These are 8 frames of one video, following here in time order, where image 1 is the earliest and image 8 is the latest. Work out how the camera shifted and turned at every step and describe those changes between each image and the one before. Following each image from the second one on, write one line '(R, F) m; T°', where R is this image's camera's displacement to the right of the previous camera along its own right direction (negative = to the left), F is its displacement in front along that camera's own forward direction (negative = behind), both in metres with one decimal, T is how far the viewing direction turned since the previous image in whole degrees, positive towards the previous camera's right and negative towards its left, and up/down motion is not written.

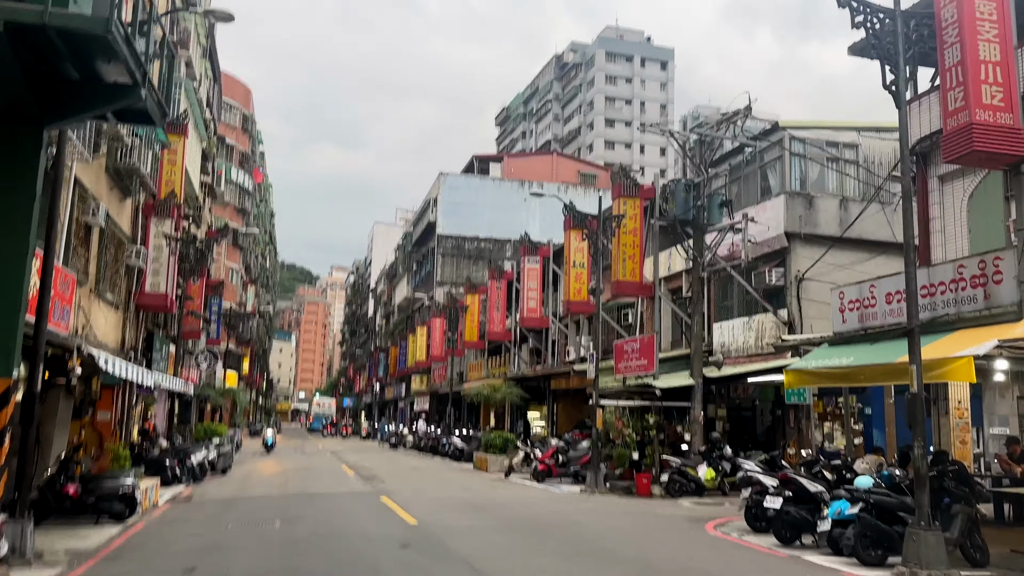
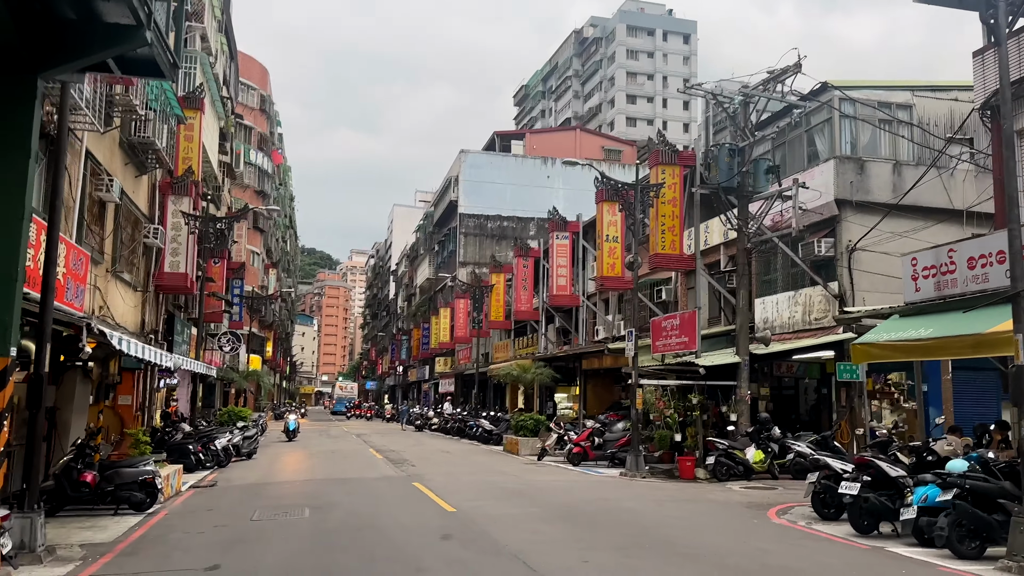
(-0.3, +0.9) m; -1°
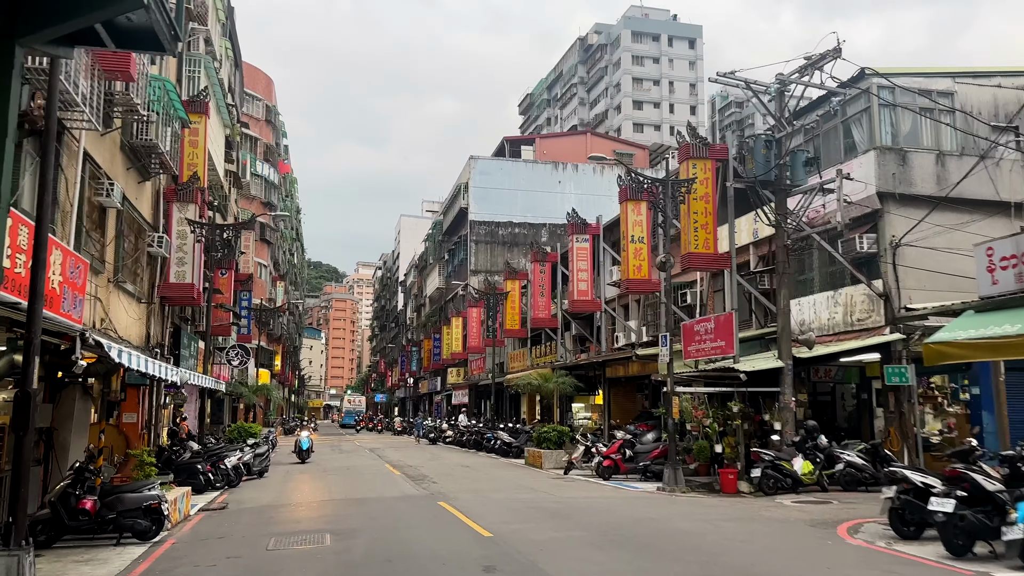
(-0.4, +1.0) m; 0°
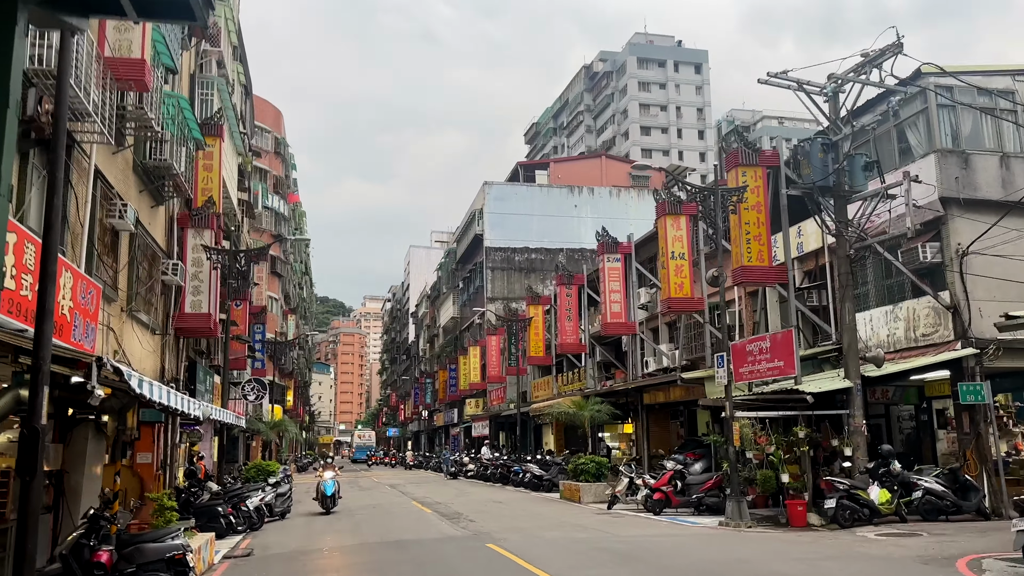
(-0.7, +1.2) m; 0°
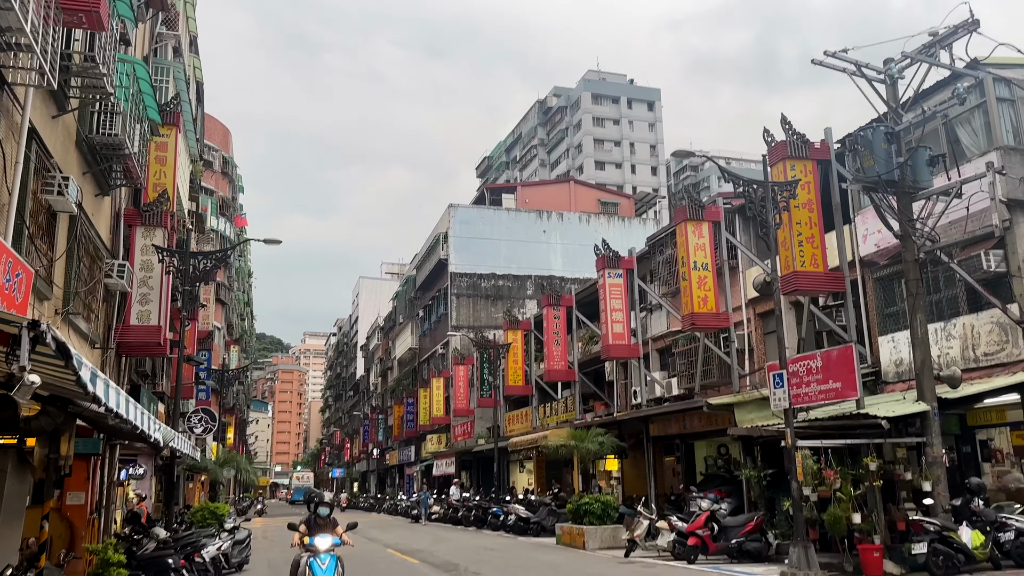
(-1.3, +2.5) m; +4°
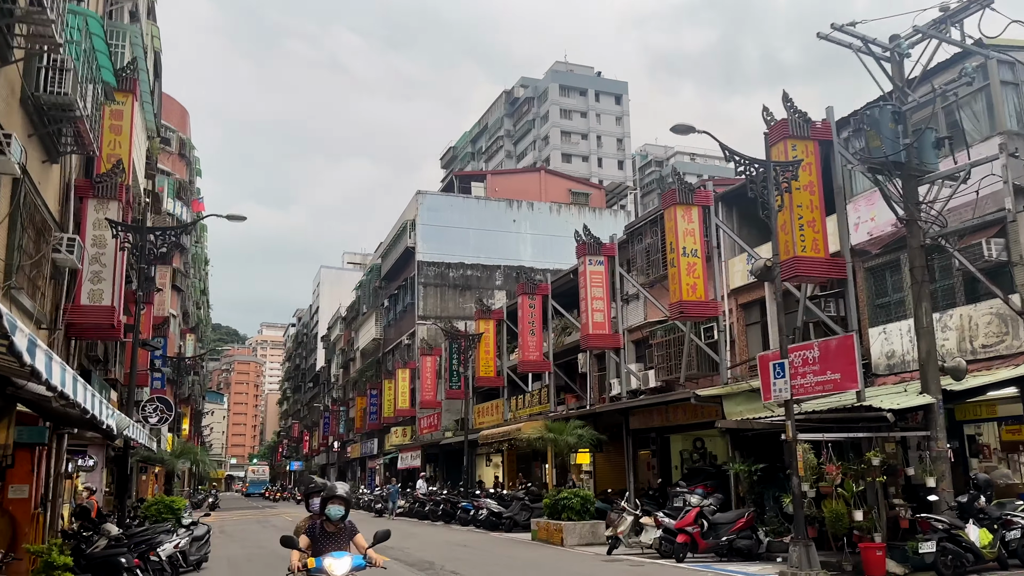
(-0.4, +0.9) m; +3°
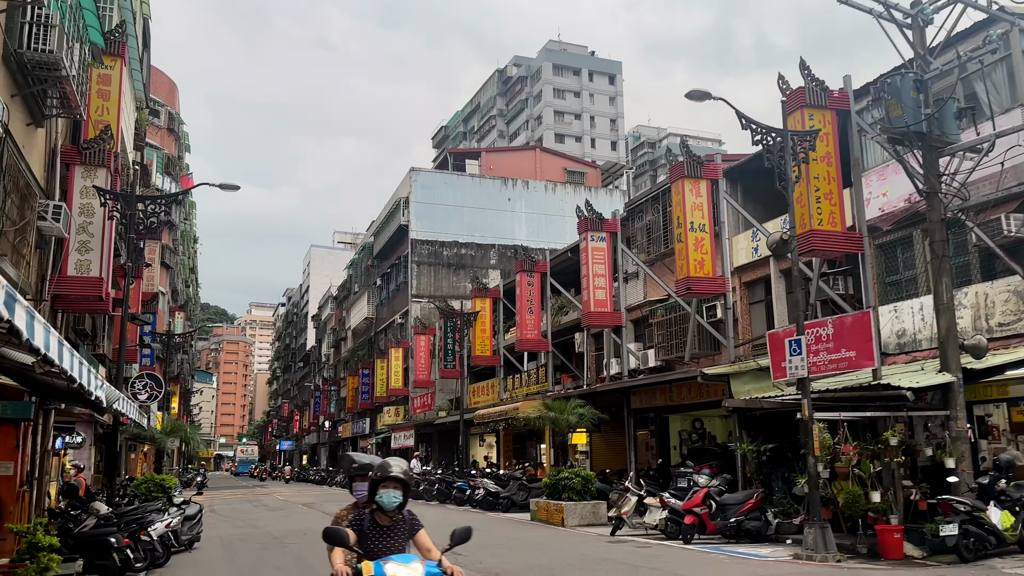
(-0.3, +0.5) m; +1°
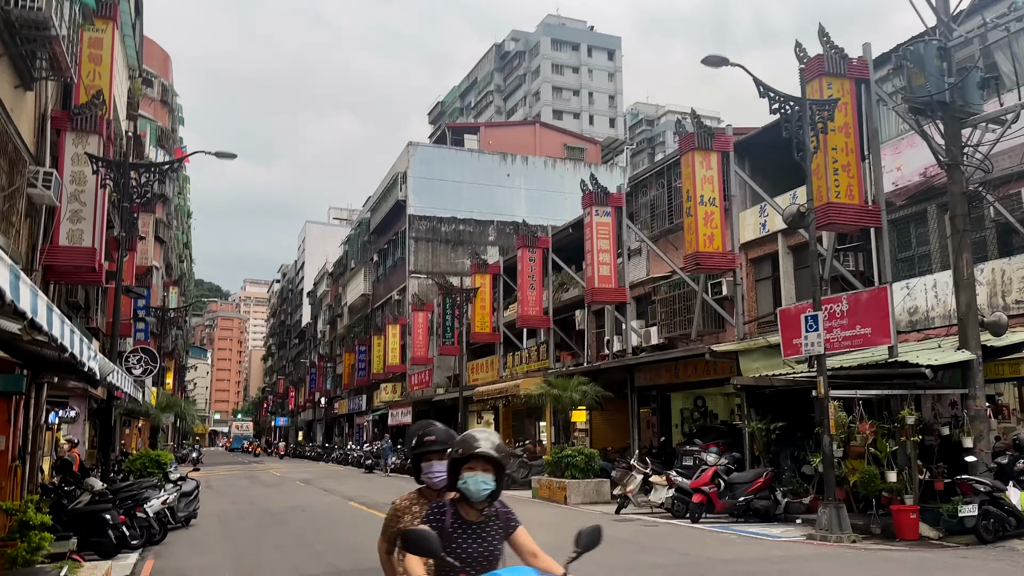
(-0.2, +0.4) m; 0°
